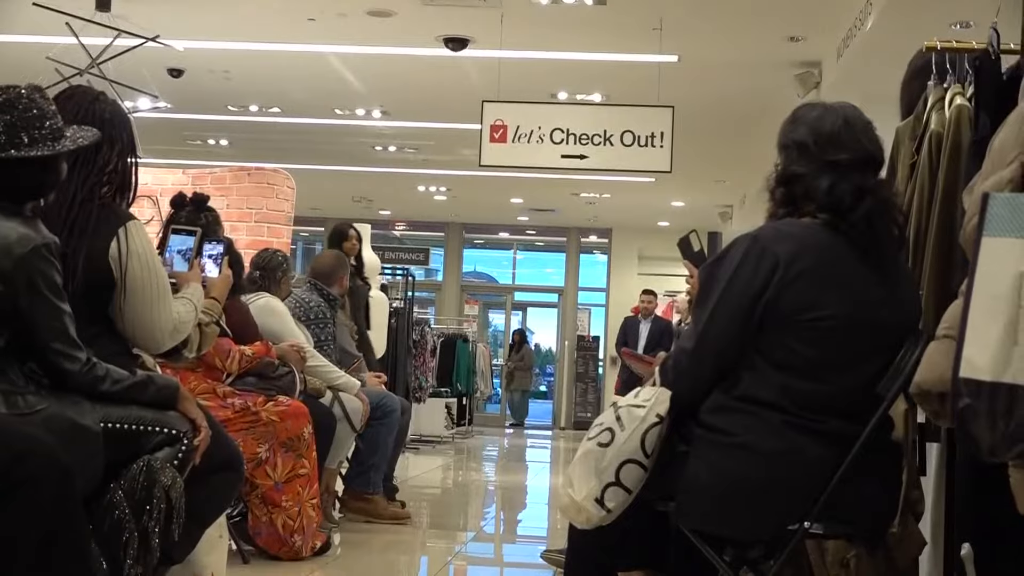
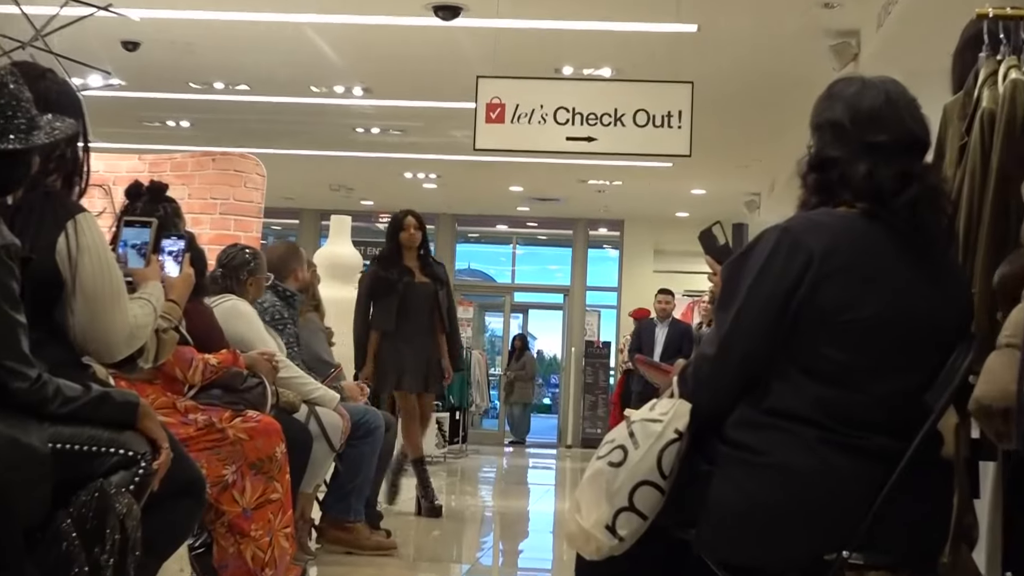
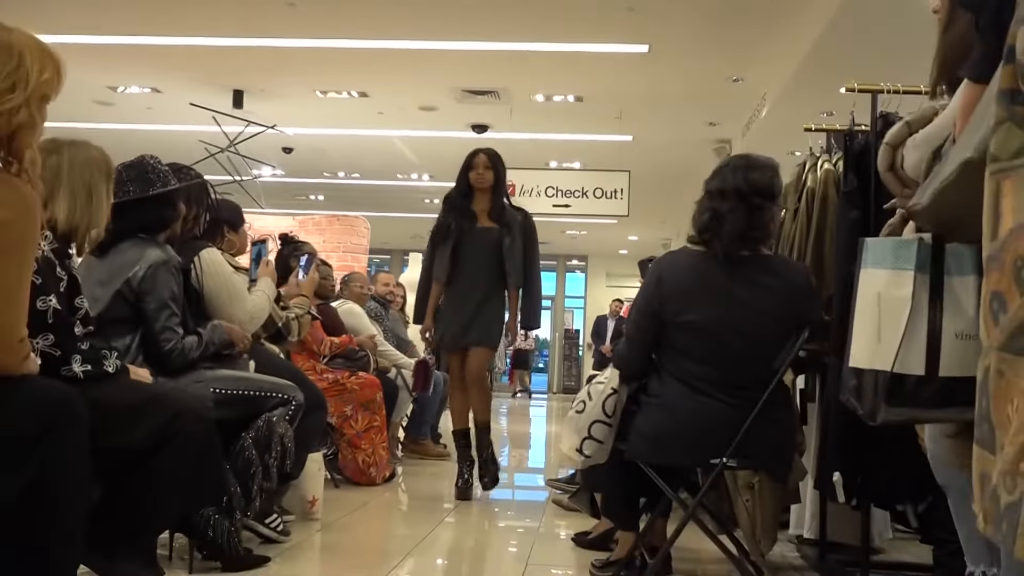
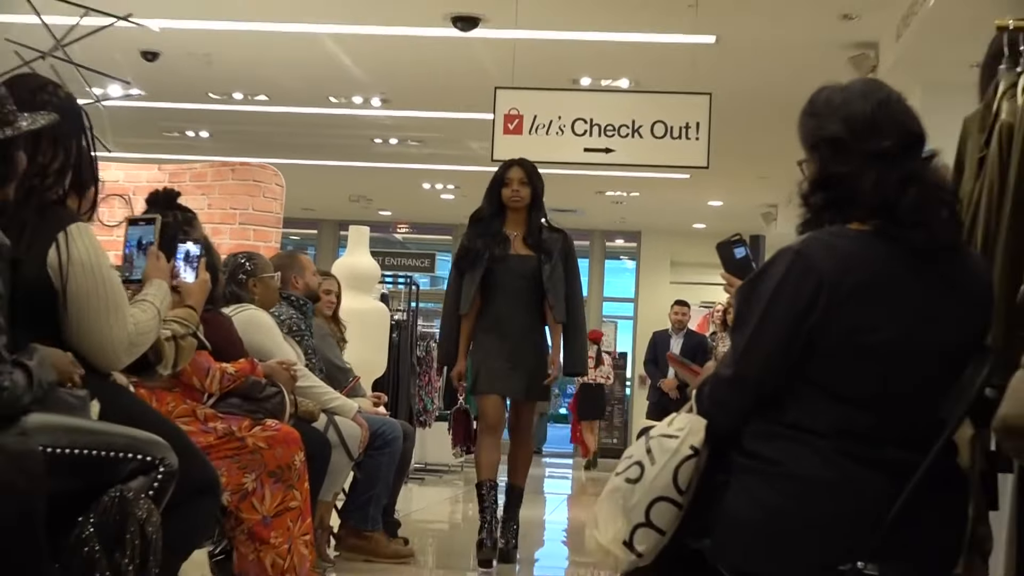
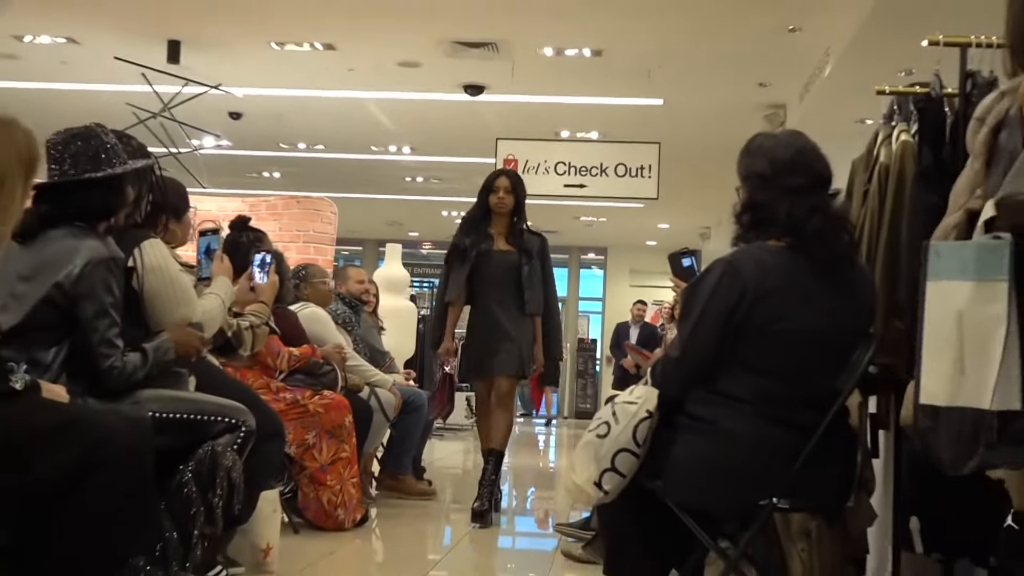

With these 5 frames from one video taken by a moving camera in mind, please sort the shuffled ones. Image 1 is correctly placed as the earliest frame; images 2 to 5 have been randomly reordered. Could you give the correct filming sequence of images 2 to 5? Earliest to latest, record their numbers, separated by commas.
2, 4, 5, 3
